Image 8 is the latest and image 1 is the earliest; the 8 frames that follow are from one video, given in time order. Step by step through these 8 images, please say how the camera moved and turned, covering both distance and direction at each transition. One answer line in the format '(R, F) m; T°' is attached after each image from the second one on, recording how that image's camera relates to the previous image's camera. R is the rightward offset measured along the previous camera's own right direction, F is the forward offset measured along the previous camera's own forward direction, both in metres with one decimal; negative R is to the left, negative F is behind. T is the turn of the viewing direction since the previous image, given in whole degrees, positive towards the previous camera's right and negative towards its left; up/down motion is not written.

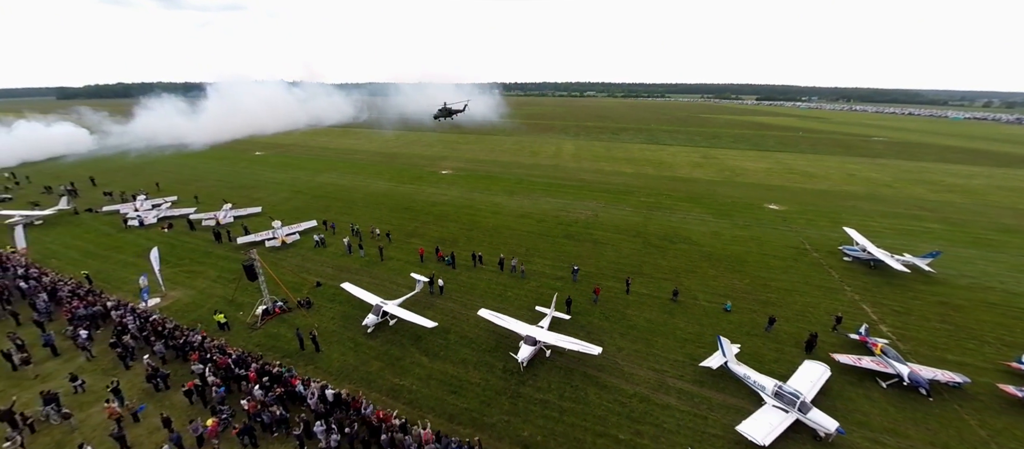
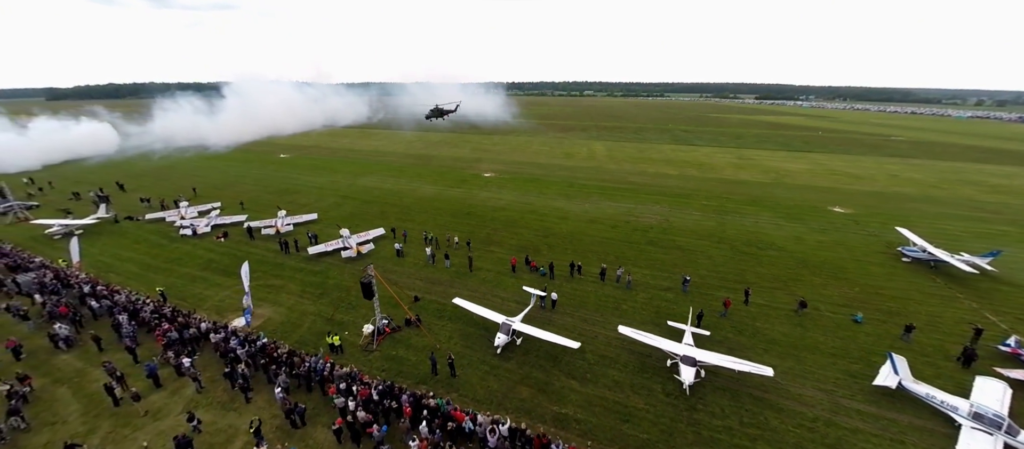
(-7.0, +1.4) m; +1°
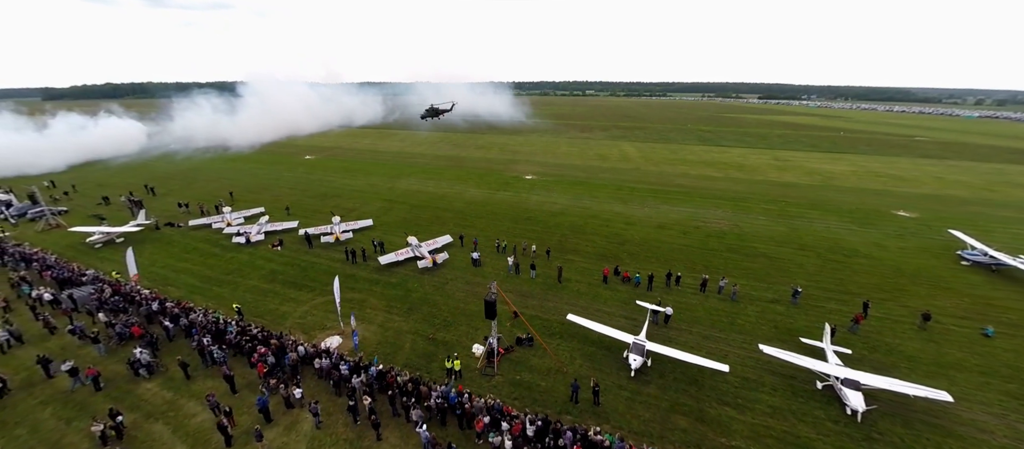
(-6.0, +1.4) m; +1°
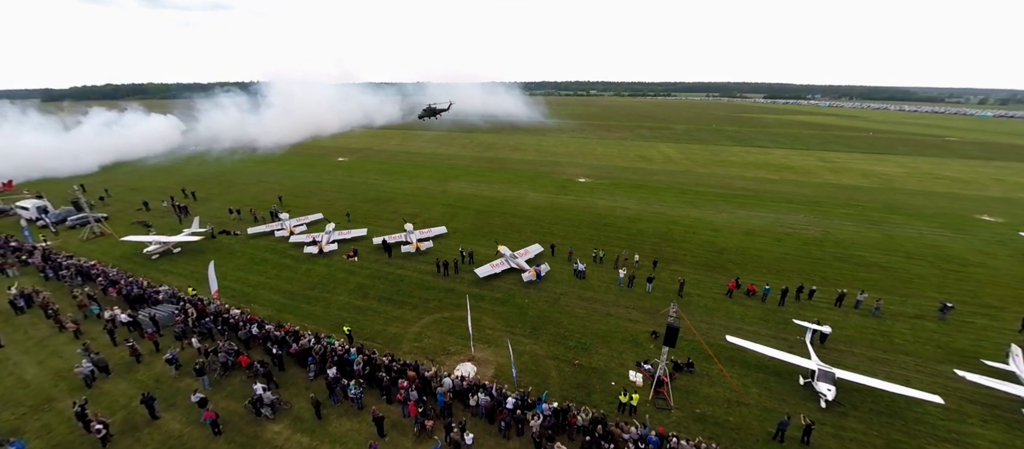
(-6.9, +1.9) m; +1°
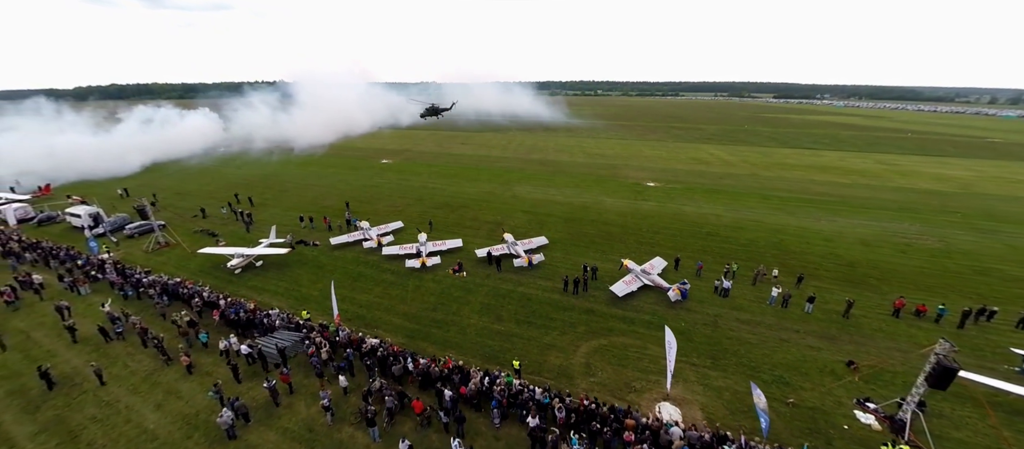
(-7.9, +2.1) m; +1°
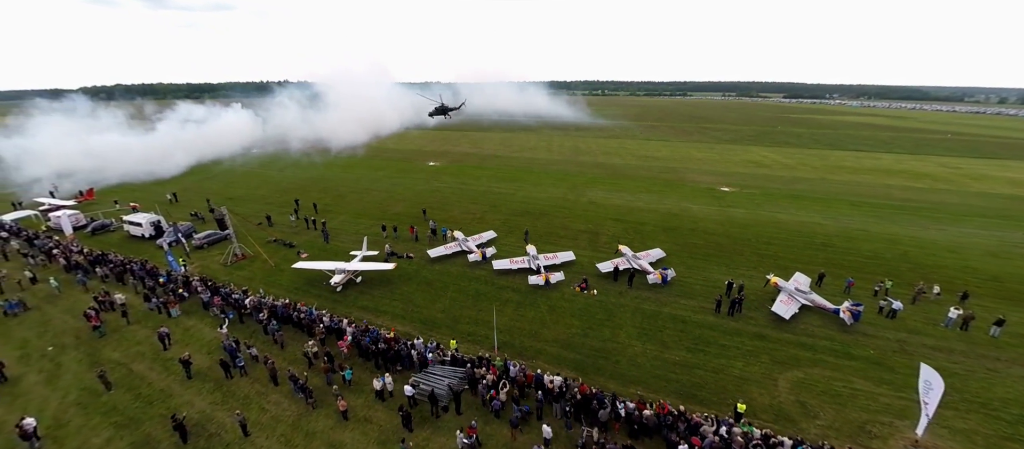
(-7.8, +2.1) m; +1°
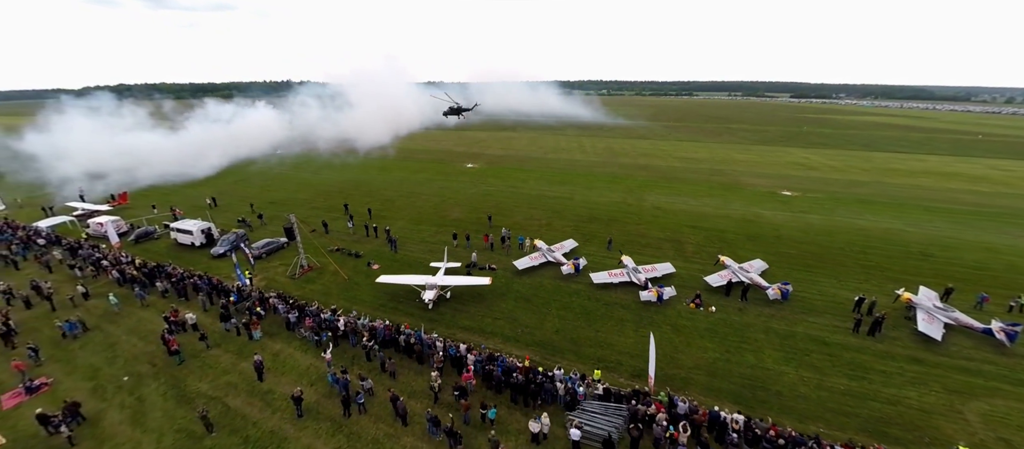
(-5.8, +1.7) m; +1°
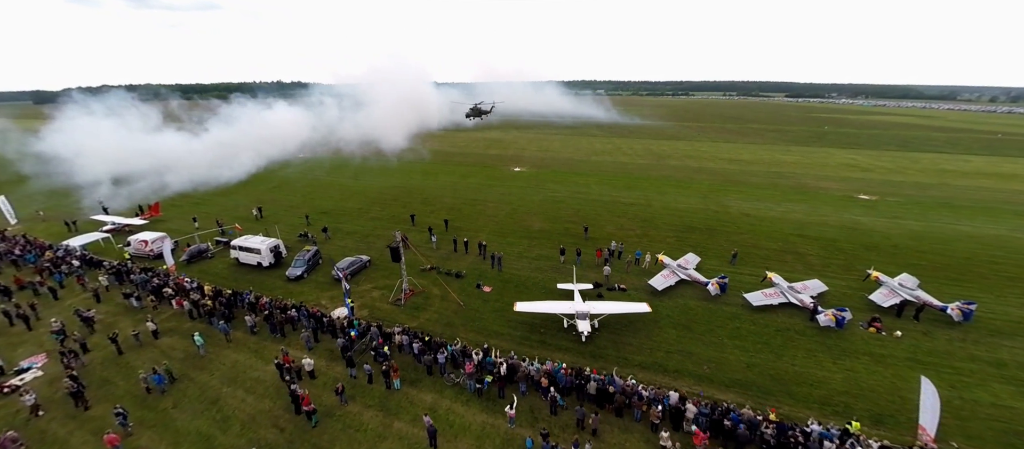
(-7.9, +2.7) m; +2°
